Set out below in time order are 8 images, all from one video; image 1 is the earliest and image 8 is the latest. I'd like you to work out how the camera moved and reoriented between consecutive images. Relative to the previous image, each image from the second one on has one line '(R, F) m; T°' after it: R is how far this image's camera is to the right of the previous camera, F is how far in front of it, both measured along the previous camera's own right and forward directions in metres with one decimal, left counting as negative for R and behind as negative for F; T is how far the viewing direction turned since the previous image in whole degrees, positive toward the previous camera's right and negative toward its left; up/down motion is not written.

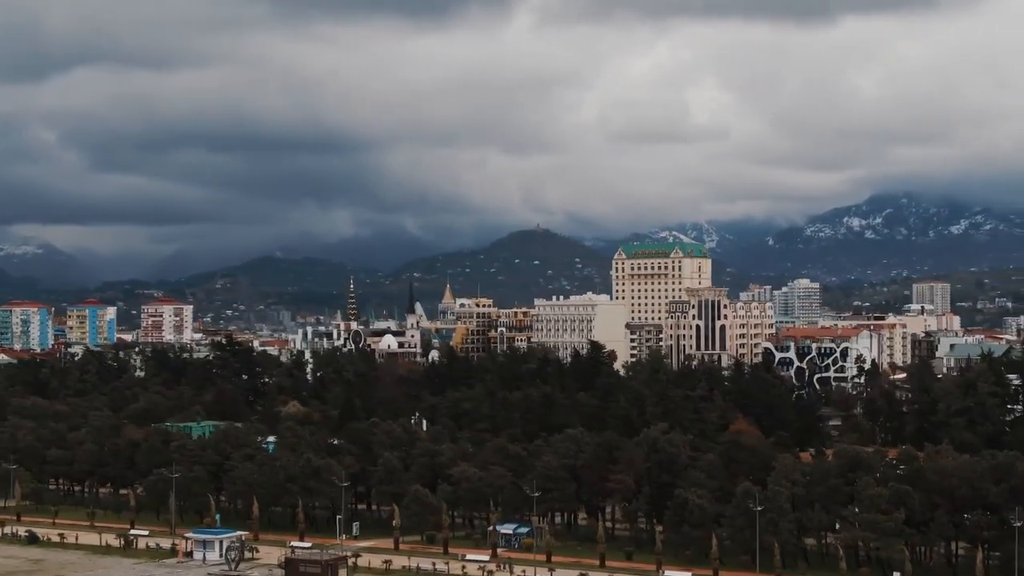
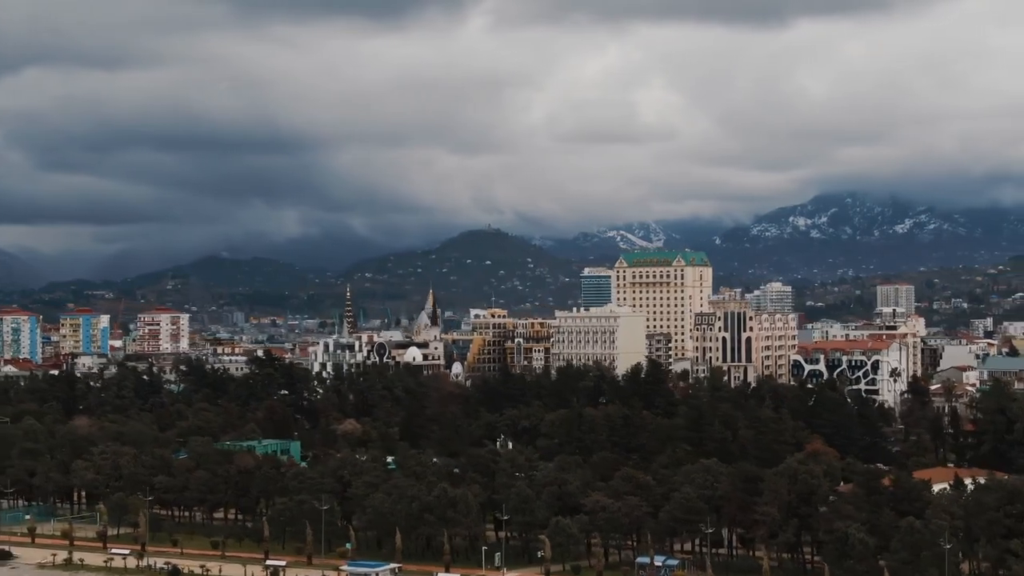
(-5.3, -0.3) m; +1°
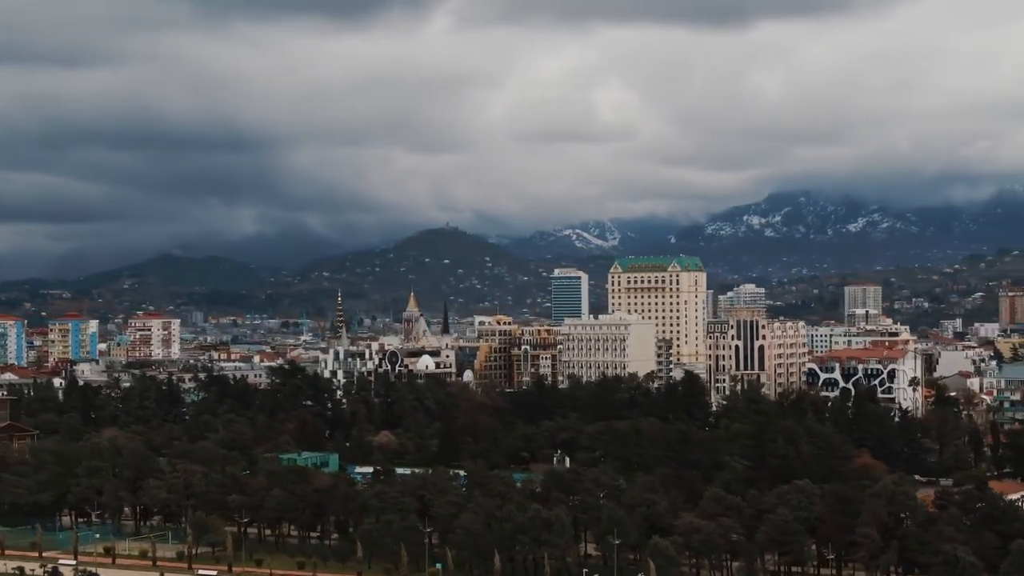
(-4.0, -0.3) m; +1°
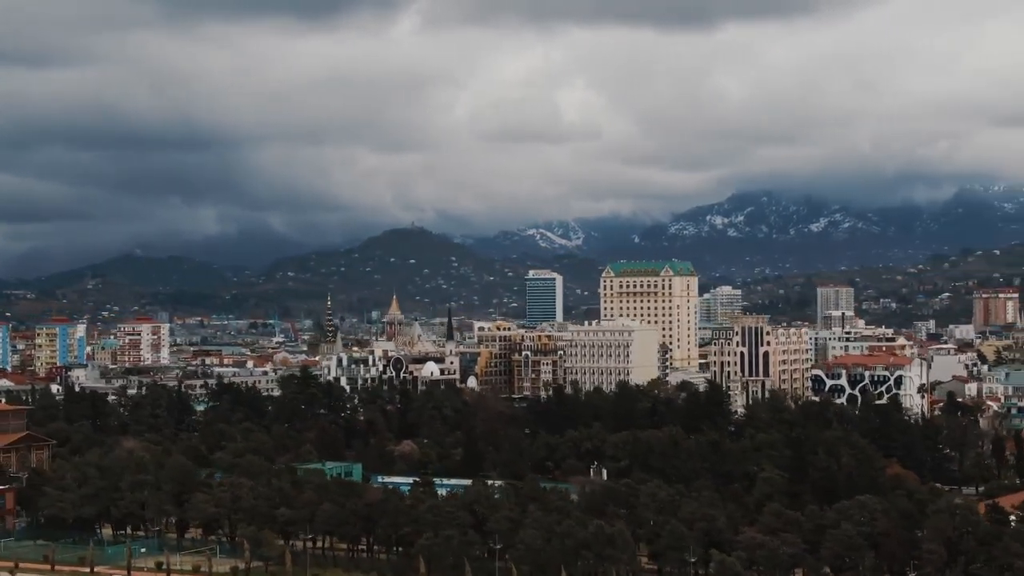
(-2.9, -0.2) m; +1°
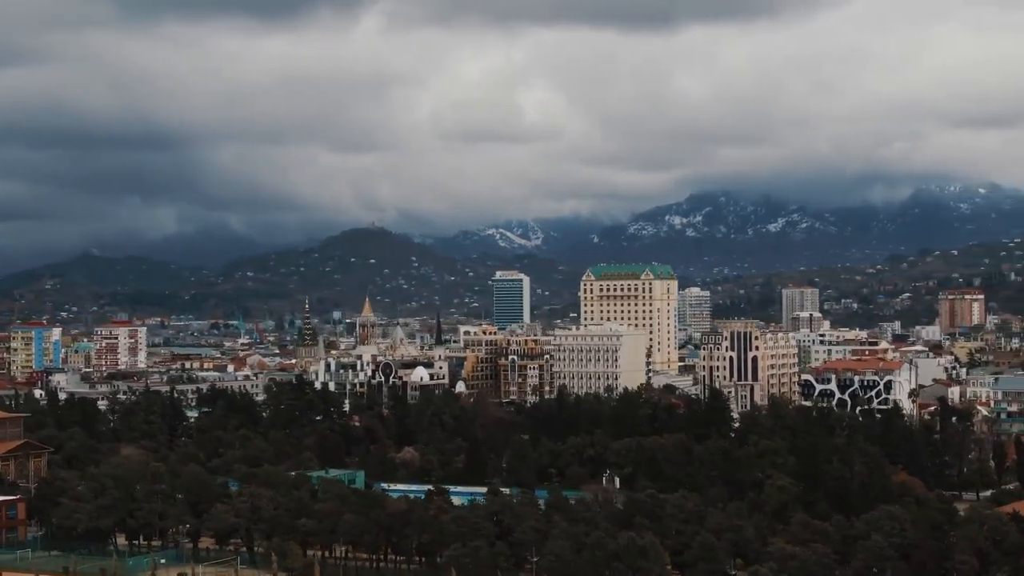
(-2.1, -0.2) m; +1°
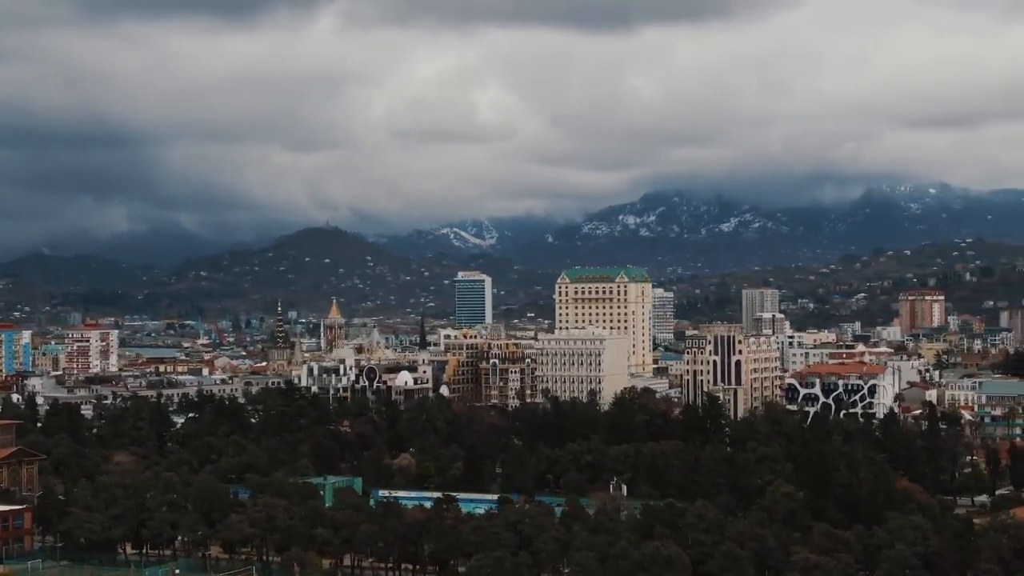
(-2.1, -0.2) m; +1°
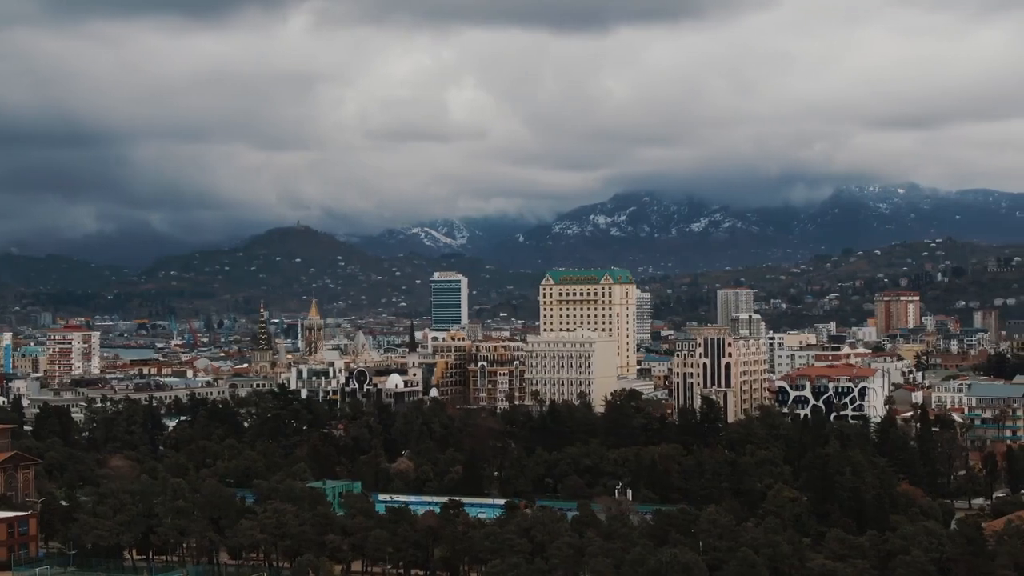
(-1.4, -0.1) m; +1°
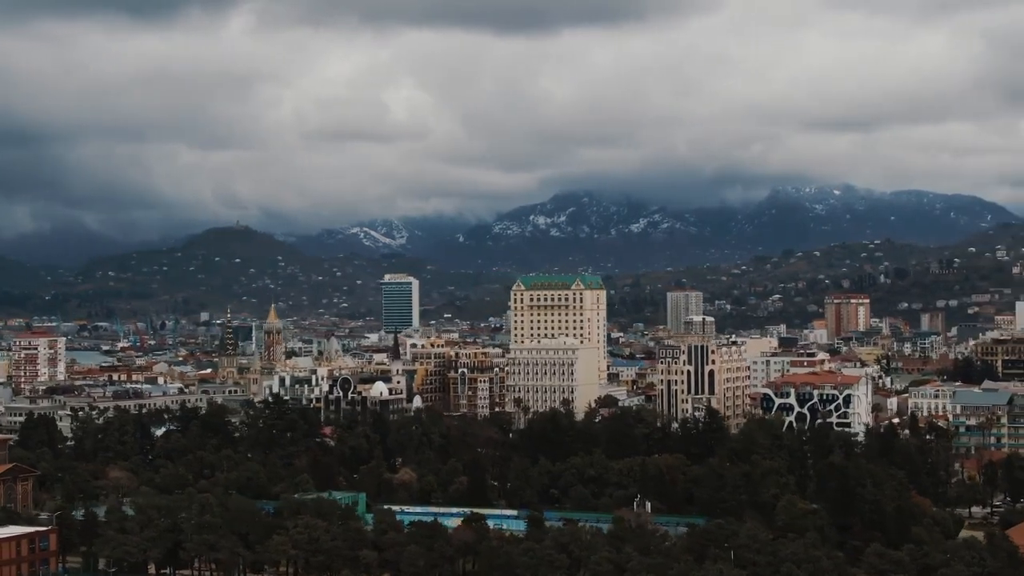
(-3.2, -0.3) m; +2°
